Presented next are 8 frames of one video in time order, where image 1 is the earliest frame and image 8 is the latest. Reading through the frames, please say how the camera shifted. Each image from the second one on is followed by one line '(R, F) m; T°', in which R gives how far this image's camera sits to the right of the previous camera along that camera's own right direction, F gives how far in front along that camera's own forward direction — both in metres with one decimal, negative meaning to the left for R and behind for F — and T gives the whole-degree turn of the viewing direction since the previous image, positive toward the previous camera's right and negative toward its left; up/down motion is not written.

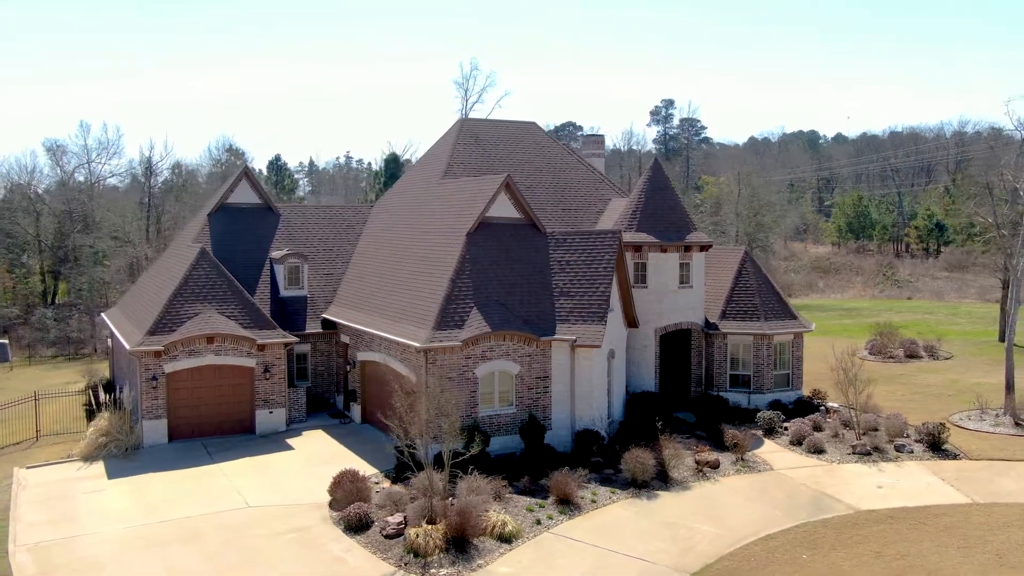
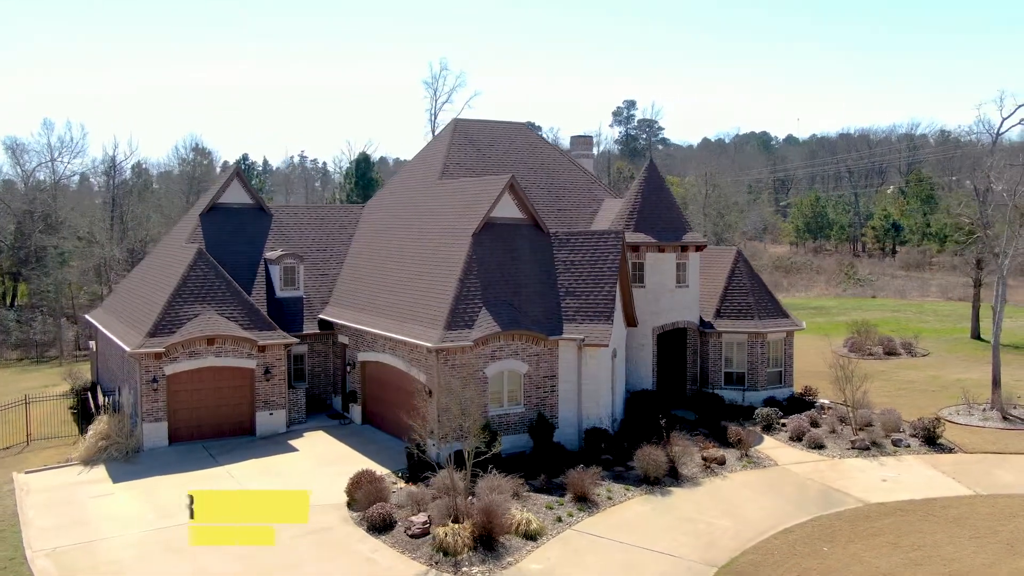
(-1.1, -0.1) m; +2°
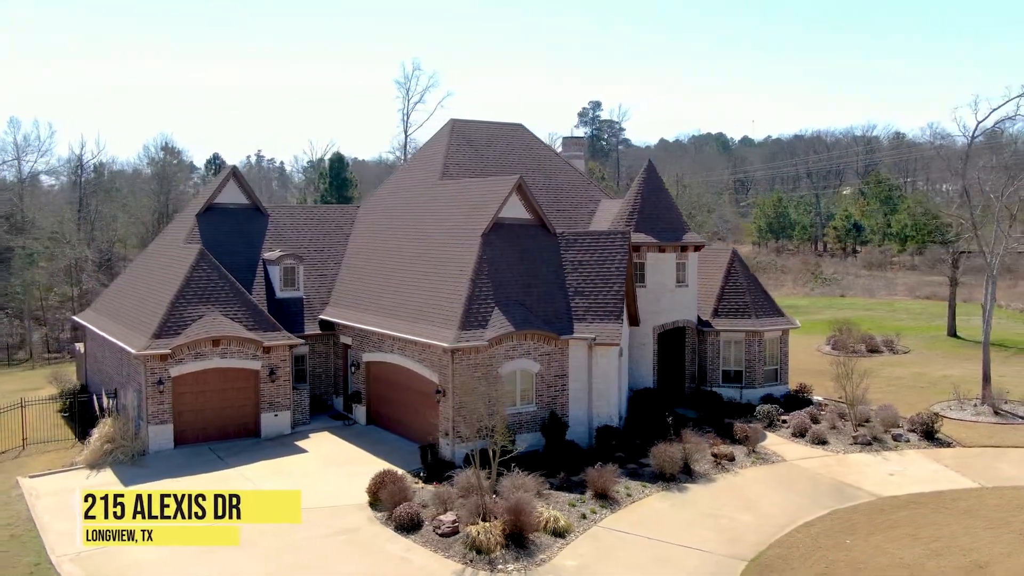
(-1.1, -0.1) m; +2°
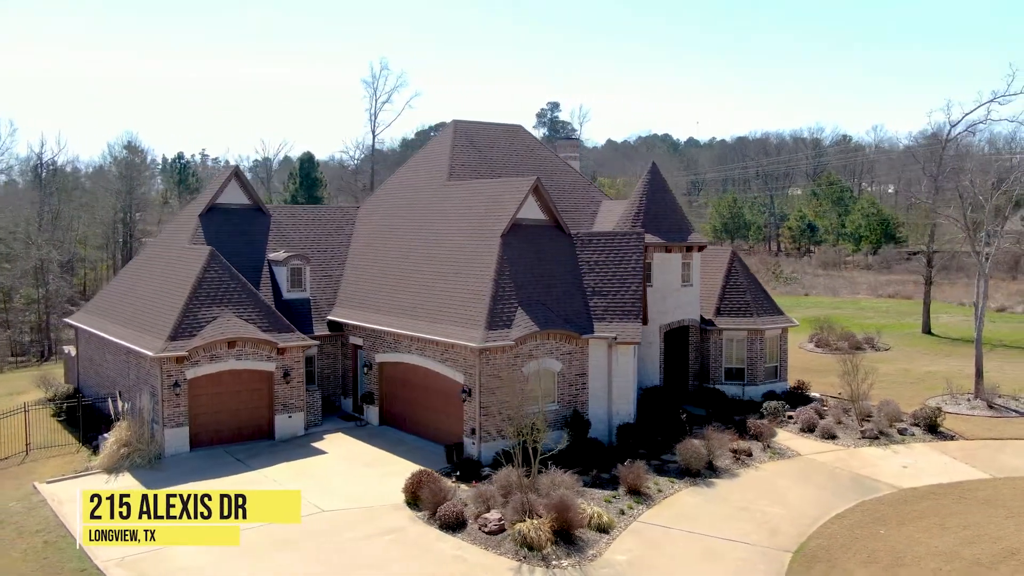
(-1.6, -0.1) m; +3°
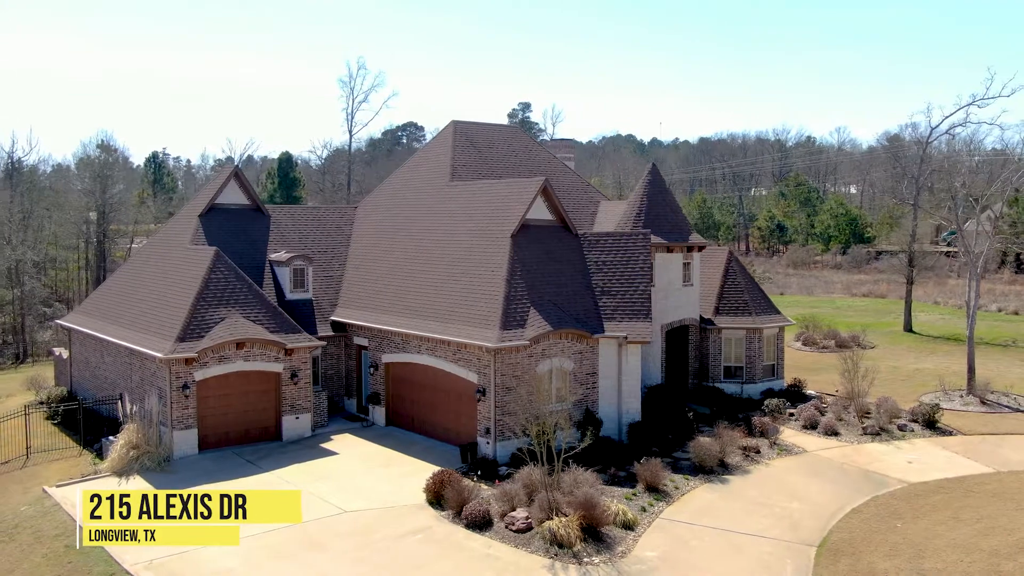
(-1.0, -0.1) m; +2°
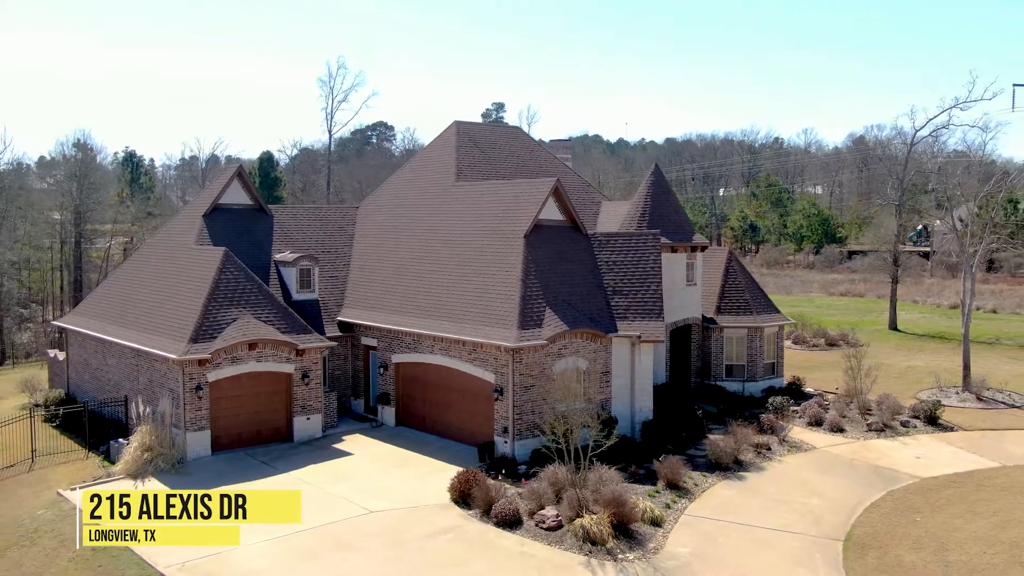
(-1.1, -0.1) m; +2°
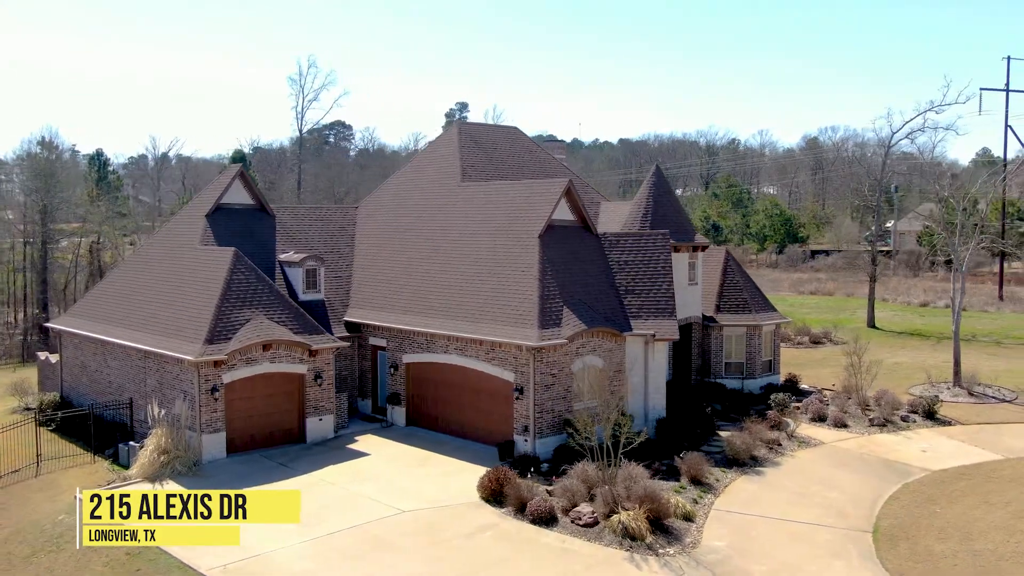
(-1.4, -0.1) m; +2°
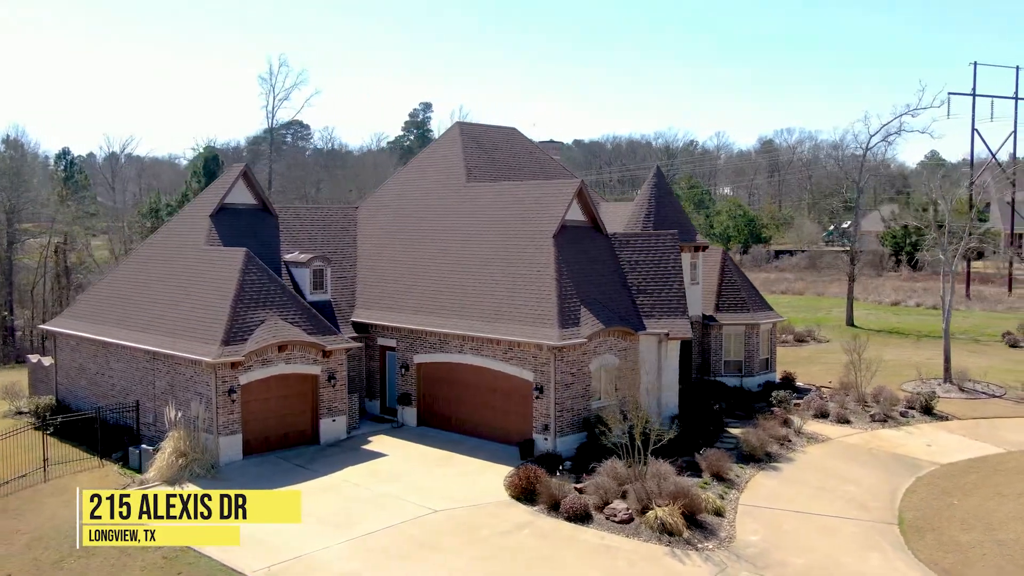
(-1.4, -0.2) m; +2°
